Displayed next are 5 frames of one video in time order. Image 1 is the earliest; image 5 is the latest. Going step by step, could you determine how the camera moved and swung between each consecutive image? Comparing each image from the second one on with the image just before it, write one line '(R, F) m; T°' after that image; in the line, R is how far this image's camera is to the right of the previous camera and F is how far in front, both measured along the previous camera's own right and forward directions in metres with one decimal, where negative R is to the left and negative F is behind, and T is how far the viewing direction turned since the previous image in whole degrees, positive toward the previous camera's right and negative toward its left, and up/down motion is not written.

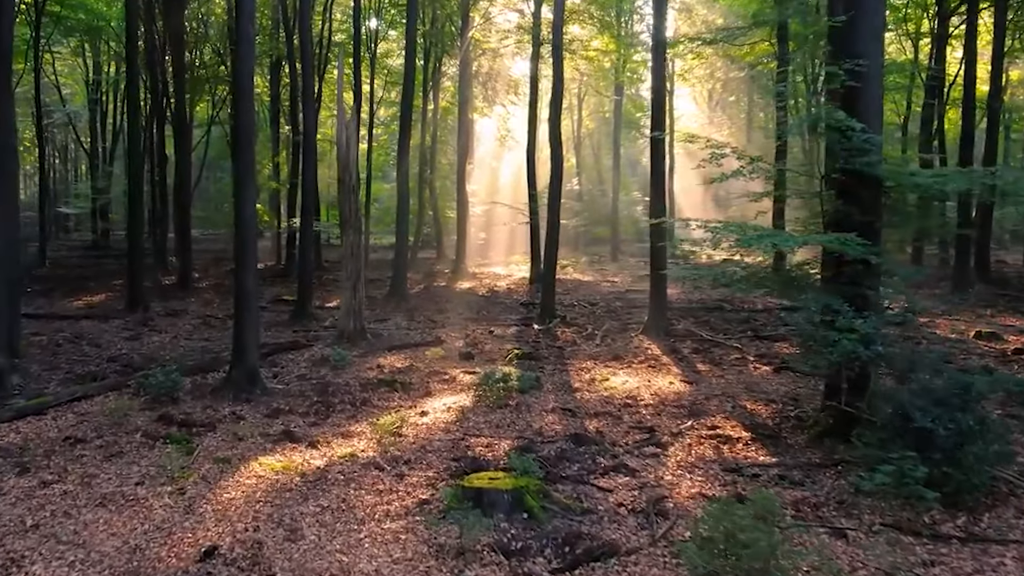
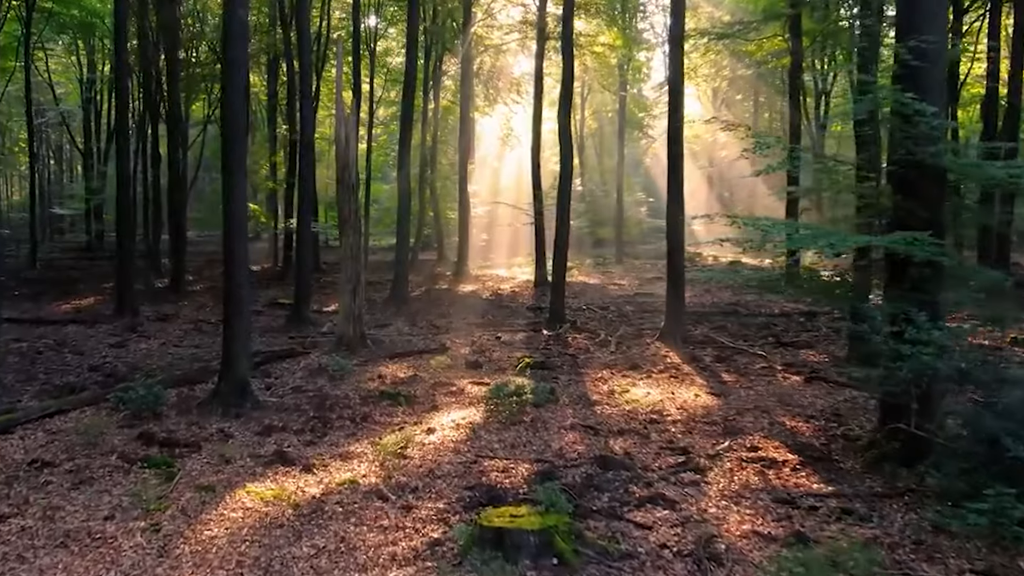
(-0.2, +0.8) m; 0°
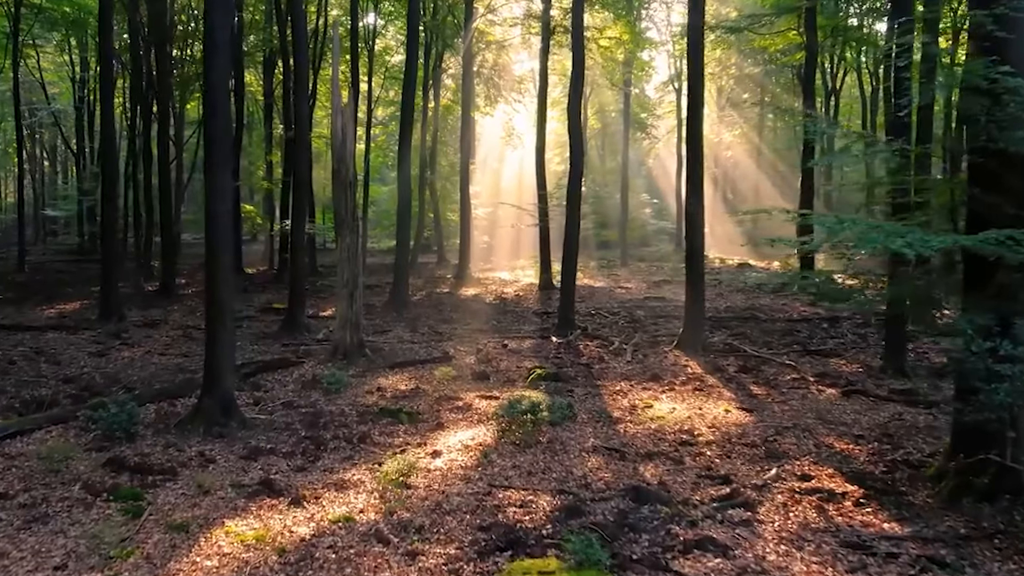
(-0.2, +0.9) m; 0°
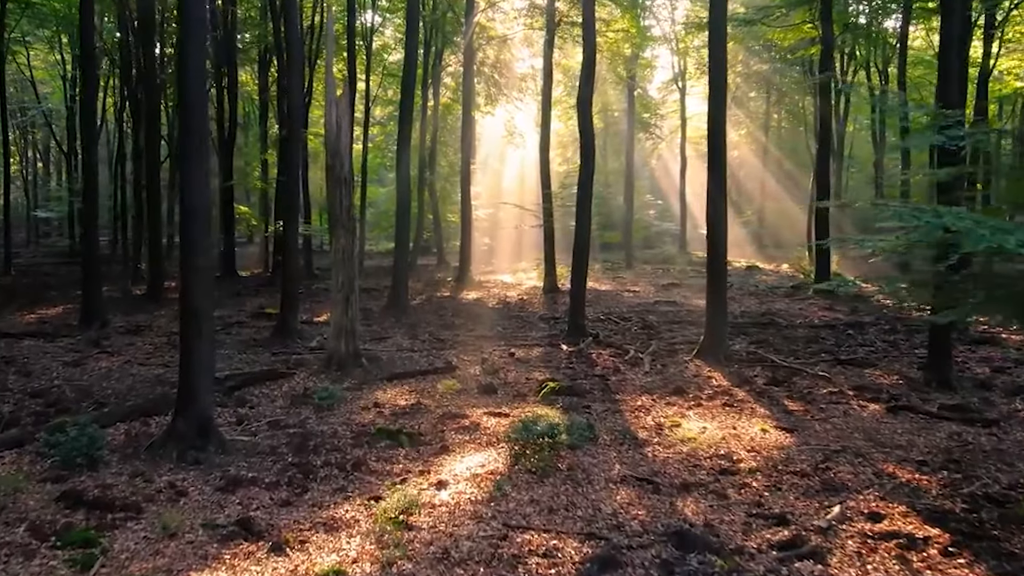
(-0.1, +0.9) m; 0°
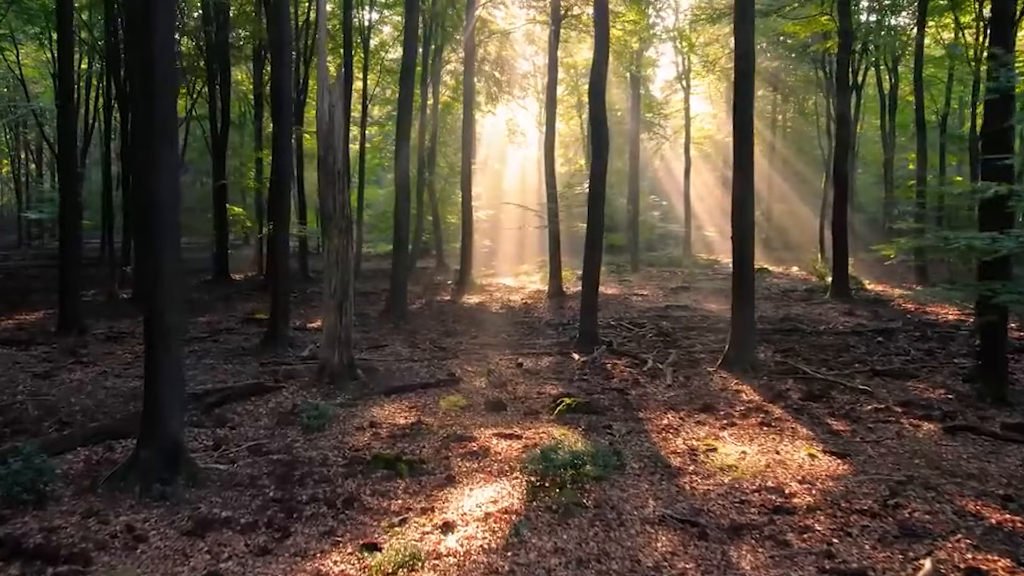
(-0.1, +1.0) m; 0°
